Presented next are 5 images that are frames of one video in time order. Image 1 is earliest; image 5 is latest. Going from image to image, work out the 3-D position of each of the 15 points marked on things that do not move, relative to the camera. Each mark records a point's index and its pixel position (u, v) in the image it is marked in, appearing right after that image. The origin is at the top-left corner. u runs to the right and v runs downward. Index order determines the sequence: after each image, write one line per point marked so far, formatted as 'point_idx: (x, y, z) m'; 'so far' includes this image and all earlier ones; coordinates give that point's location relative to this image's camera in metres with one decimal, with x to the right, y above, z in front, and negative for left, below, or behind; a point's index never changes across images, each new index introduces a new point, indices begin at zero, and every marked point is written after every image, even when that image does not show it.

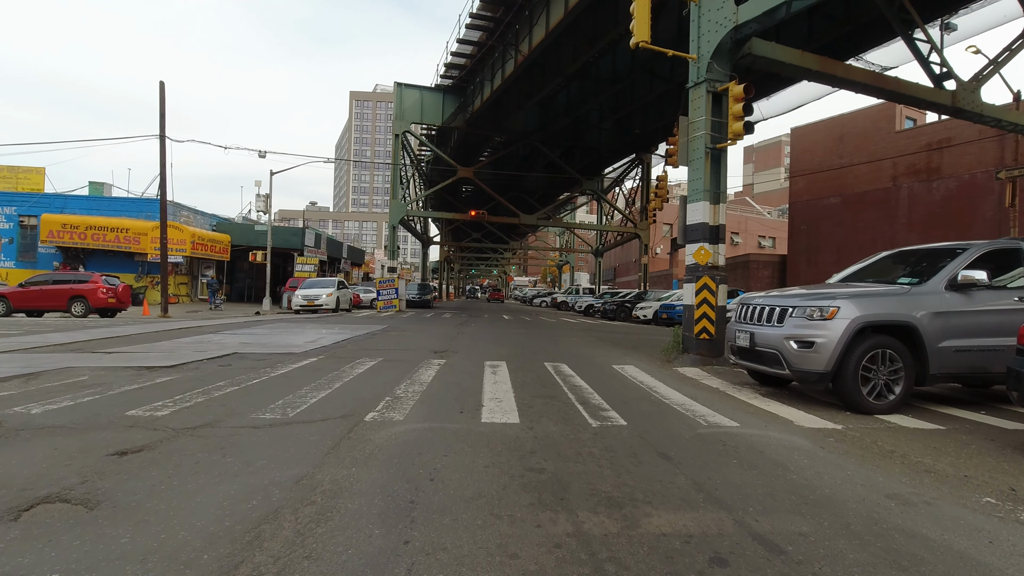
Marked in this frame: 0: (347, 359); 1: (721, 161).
0: (-3.4, -1.5, +11.9) m
1: (+4.5, +2.7, +12.3) m
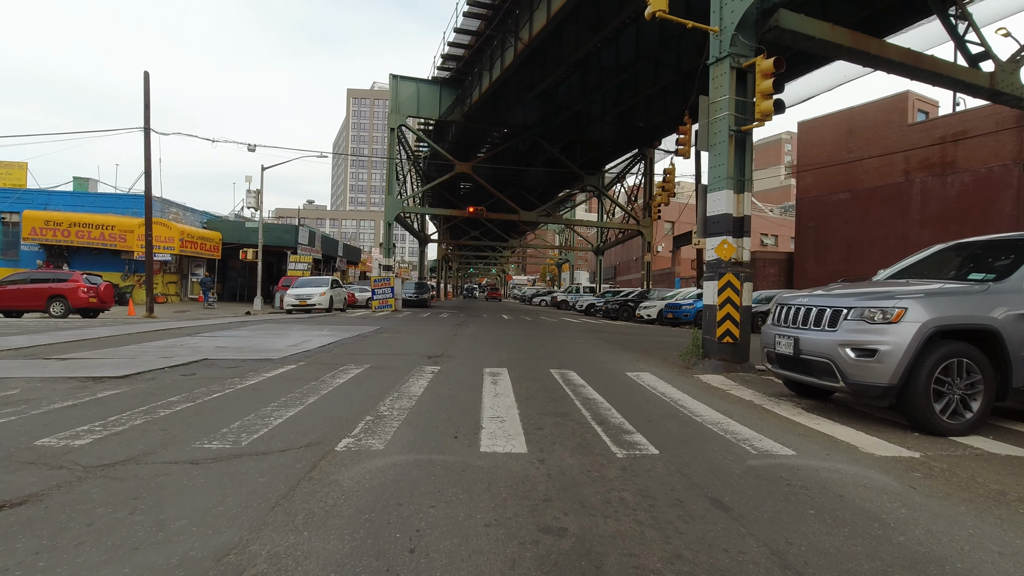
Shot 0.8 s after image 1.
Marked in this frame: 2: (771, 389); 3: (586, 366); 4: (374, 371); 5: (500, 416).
0: (-3.4, -1.5, +10.7) m
1: (+4.5, +2.8, +11.1) m
2: (+4.1, -1.6, +8.9) m
3: (+1.5, -1.6, +11.3) m
4: (-2.5, -1.5, +10.3) m
5: (-0.1, -1.5, +6.6) m
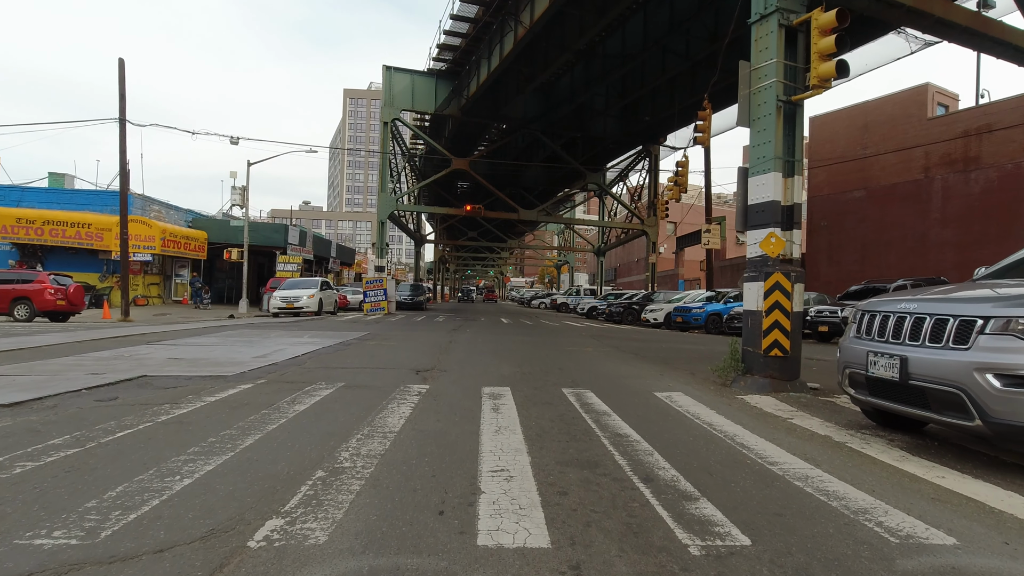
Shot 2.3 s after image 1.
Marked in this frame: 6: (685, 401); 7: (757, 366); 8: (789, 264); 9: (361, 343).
0: (-3.3, -1.5, +8.8) m
1: (+4.6, +2.7, +9.2) m
2: (+4.1, -1.6, +7.1) m
3: (+1.5, -1.6, +9.5) m
4: (-2.4, -1.5, +8.4) m
5: (0.0, -1.5, +4.8) m
6: (+2.5, -1.6, +8.3) m
7: (+4.0, -1.3, +9.2) m
8: (+4.5, +0.4, +9.2) m
9: (-4.1, -1.5, +15.3) m
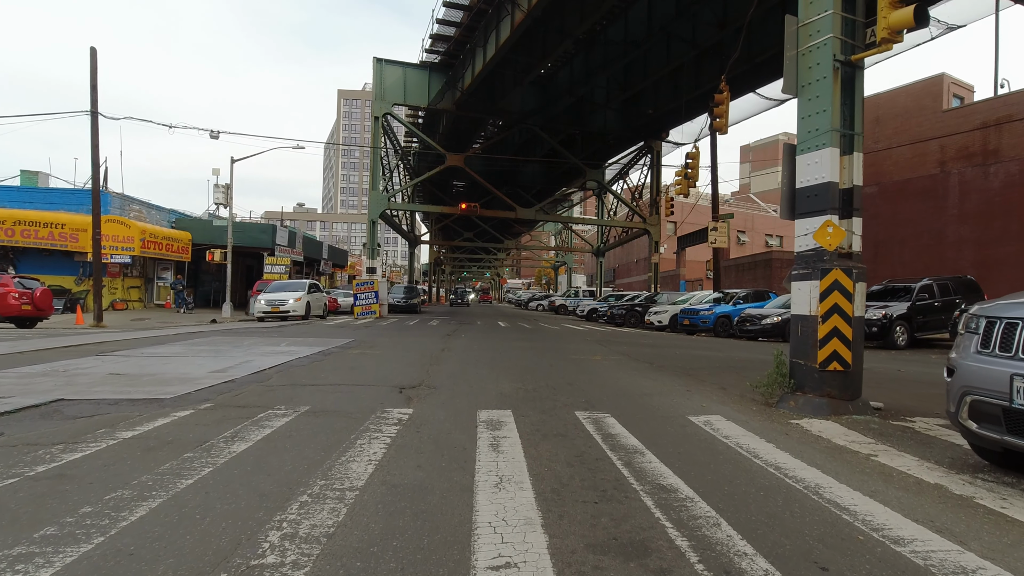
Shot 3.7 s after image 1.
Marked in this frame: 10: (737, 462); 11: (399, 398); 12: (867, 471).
0: (-3.3, -1.5, +7.2) m
1: (+4.6, +2.7, +7.7) m
2: (+4.2, -1.6, +5.5) m
3: (+1.6, -1.6, +7.9) m
4: (-2.4, -1.5, +6.8) m
5: (0.0, -1.5, +3.1) m
6: (+2.5, -1.6, +6.7) m
7: (+4.0, -1.3, +7.6) m
8: (+4.5, +0.4, +7.6) m
9: (-4.1, -1.5, +13.6) m
10: (+2.1, -1.6, +5.3) m
11: (-1.6, -1.5, +8.1) m
12: (+3.2, -1.6, +5.2) m
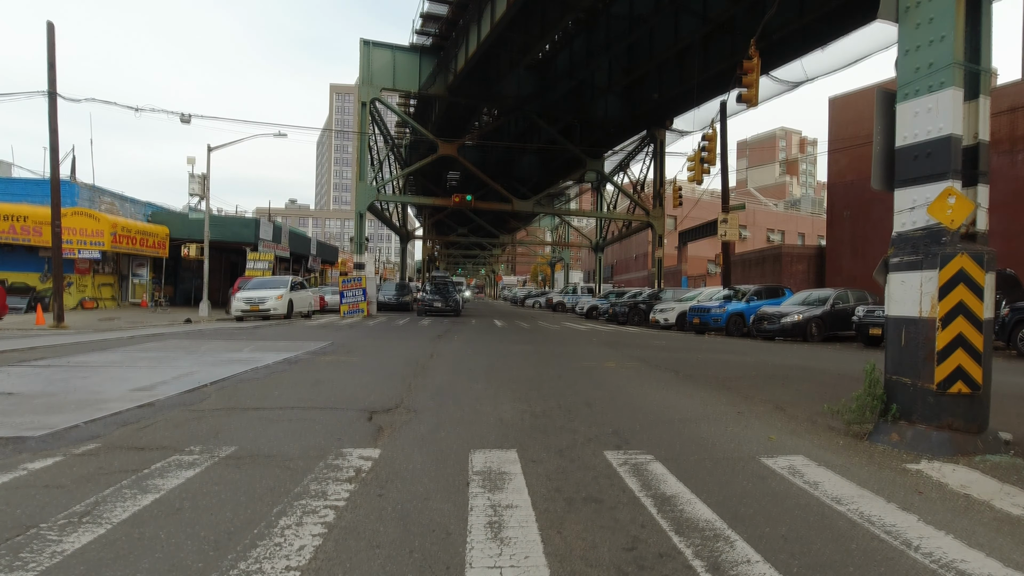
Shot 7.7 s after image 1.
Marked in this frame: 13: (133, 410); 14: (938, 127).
0: (-3.2, -1.5, +5.1) m
1: (+4.7, +2.8, +5.6) m
2: (+4.3, -1.6, +3.5) m
3: (+1.6, -1.5, +5.8) m
4: (-2.3, -1.5, +4.7) m
5: (+0.1, -1.5, +1.1) m
6: (+2.6, -1.6, +4.7) m
7: (+4.0, -1.2, +5.6) m
8: (+4.5, +0.5, +5.6) m
9: (-4.1, -1.5, +11.6) m
10: (+2.2, -1.5, +3.3) m
11: (-1.6, -1.5, +6.1) m
12: (+3.3, -1.6, +3.2) m
13: (-4.4, -1.4, +6.7) m
14: (+4.2, +1.6, +5.6) m
